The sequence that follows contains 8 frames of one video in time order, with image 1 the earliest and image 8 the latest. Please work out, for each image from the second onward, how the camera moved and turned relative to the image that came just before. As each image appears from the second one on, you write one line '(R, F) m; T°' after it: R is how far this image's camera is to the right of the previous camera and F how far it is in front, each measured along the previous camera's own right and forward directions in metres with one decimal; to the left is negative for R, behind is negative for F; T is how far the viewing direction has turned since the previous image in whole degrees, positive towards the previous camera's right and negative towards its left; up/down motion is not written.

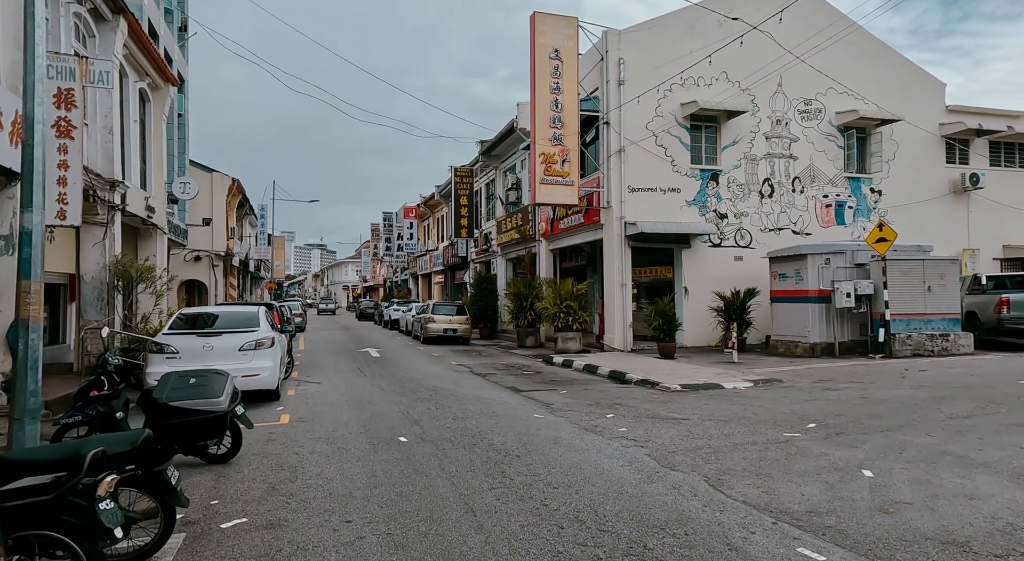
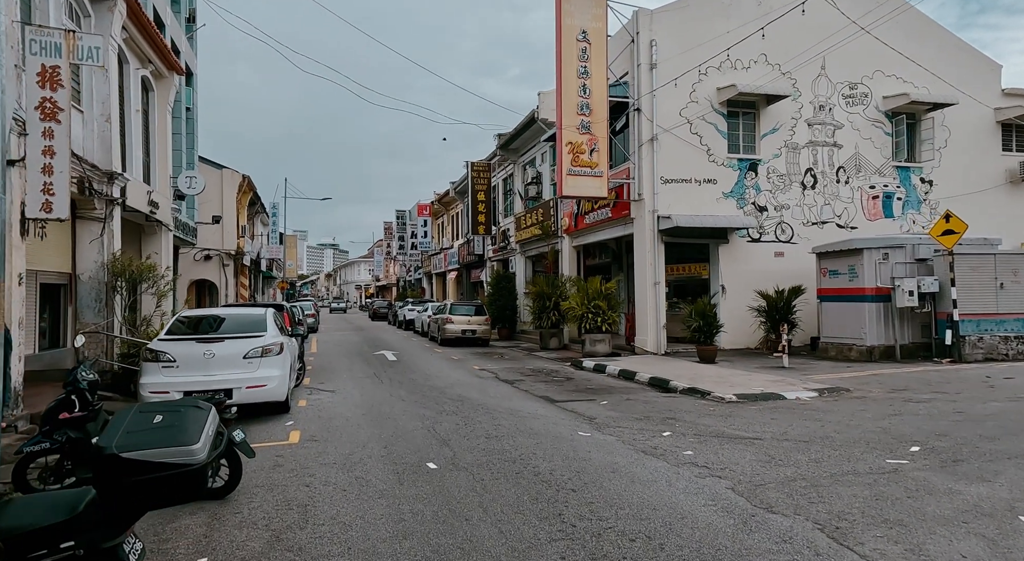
(-0.3, +1.2) m; -1°
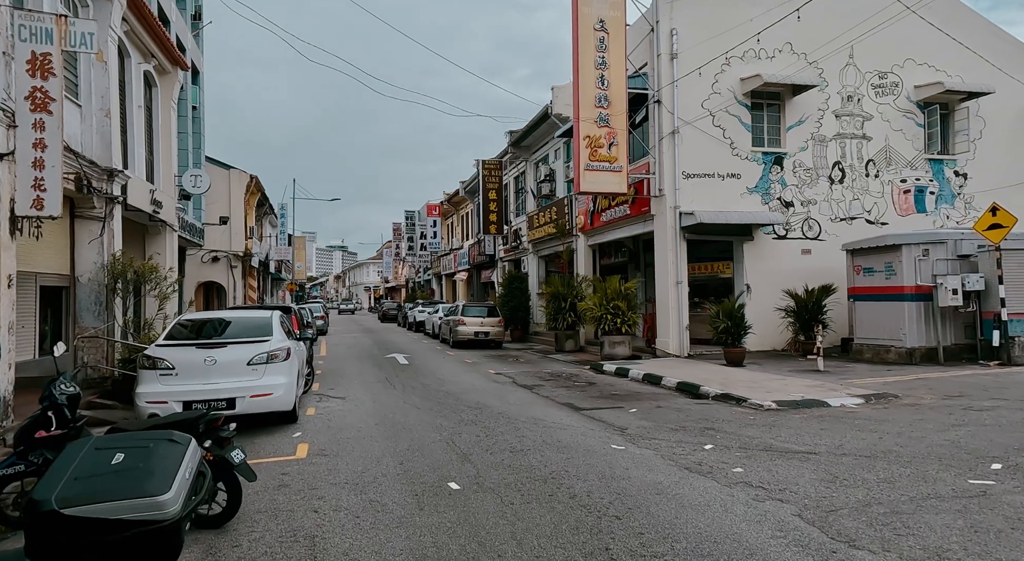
(-0.2, +0.7) m; -1°
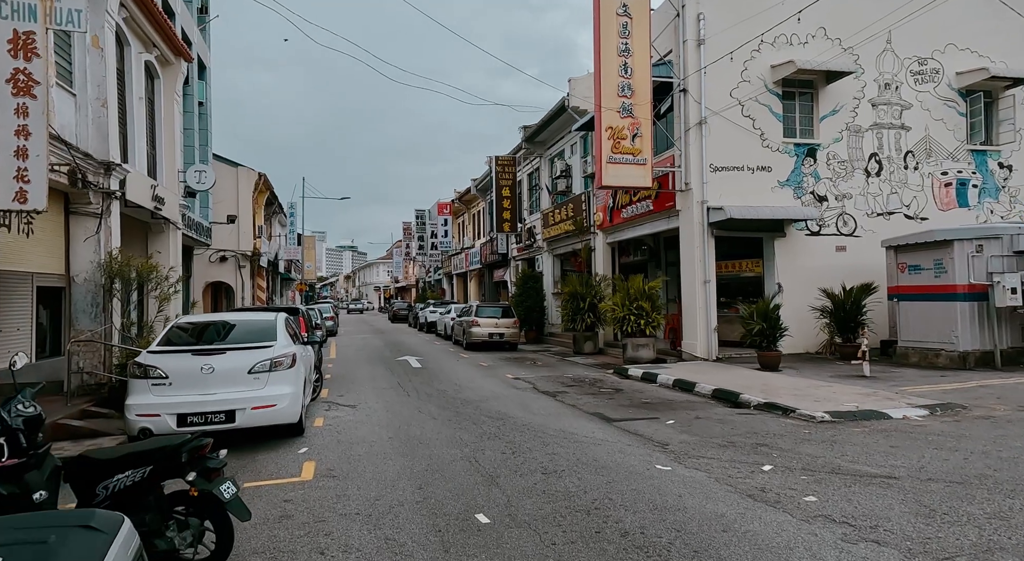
(-0.2, +0.8) m; -1°
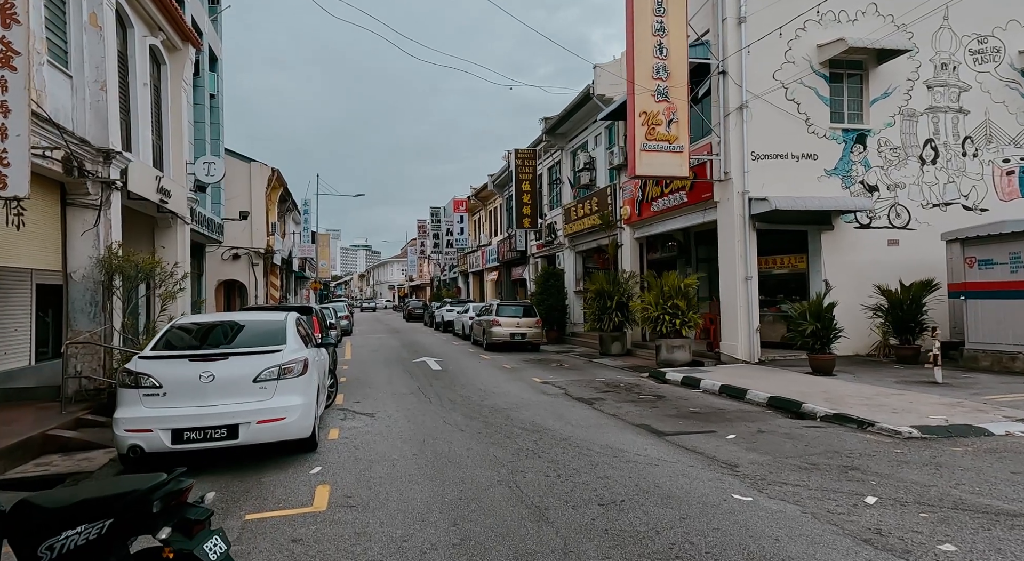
(-0.3, +1.0) m; -1°
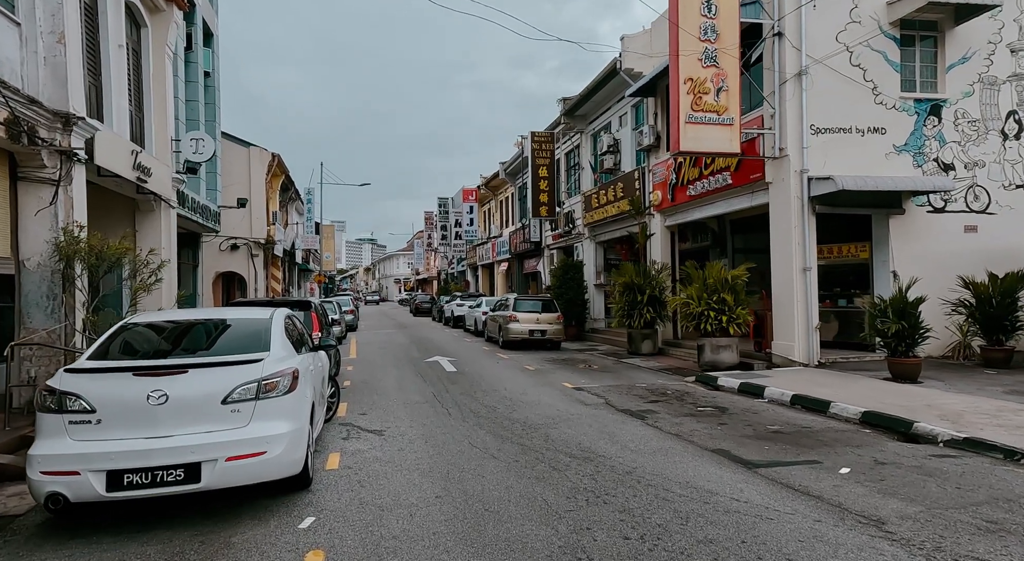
(-0.4, +1.8) m; 0°
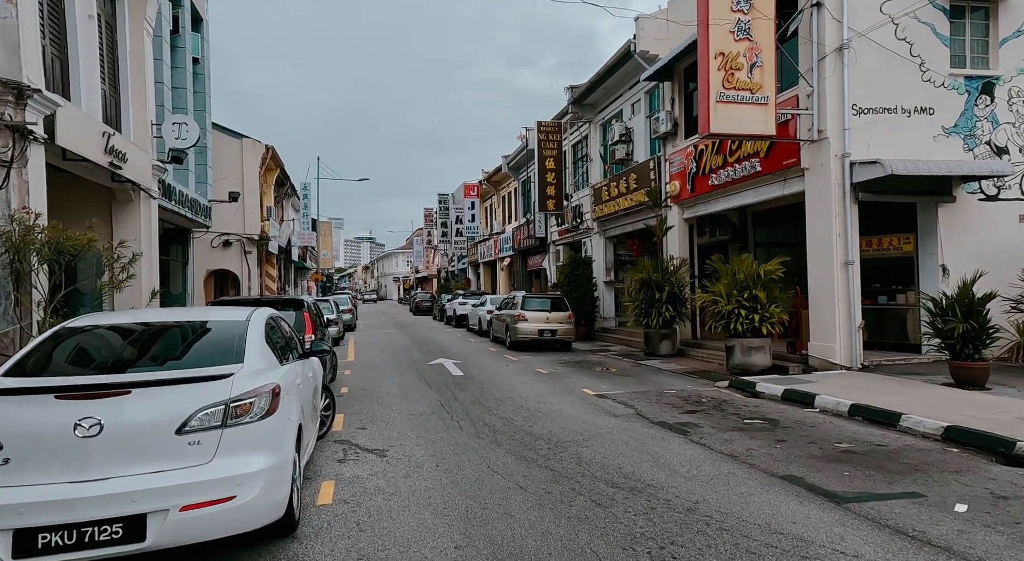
(-0.3, +1.2) m; 0°
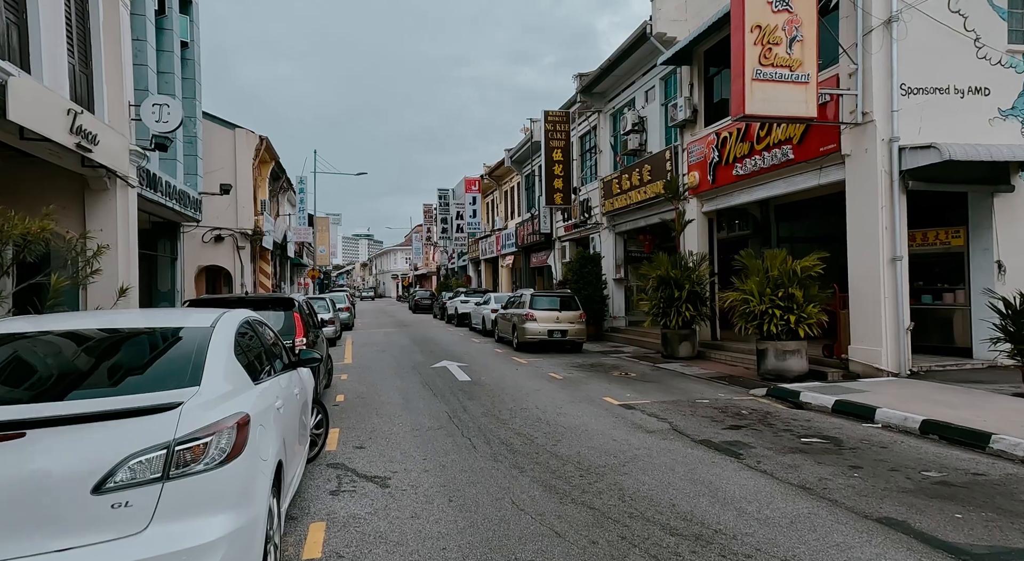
(-0.2, +1.1) m; 0°
